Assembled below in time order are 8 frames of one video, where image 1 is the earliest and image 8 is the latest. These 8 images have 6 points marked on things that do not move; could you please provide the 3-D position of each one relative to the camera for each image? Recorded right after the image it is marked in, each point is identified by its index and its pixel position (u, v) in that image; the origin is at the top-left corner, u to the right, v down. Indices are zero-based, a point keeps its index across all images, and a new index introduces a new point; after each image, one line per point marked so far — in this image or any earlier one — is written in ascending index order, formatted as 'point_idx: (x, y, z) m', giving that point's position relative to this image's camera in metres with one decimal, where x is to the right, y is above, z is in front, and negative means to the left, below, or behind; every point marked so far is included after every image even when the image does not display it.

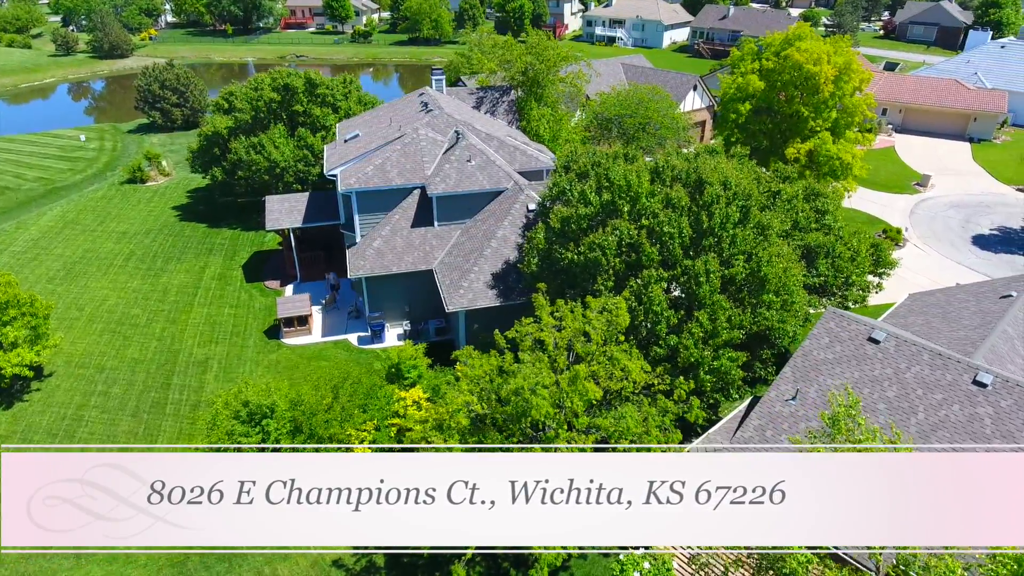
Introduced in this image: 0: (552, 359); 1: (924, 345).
0: (+1.5, -1.4, +14.6) m
1: (+10.5, -1.5, +15.7) m
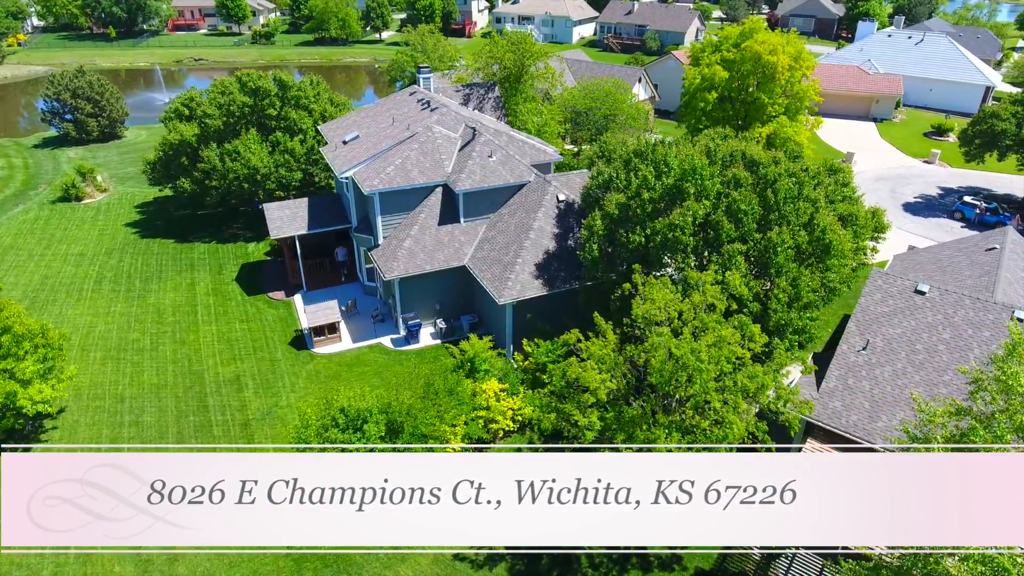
0: (+4.6, -0.9, +15.8) m
1: (+13.2, -0.2, +18.3) m
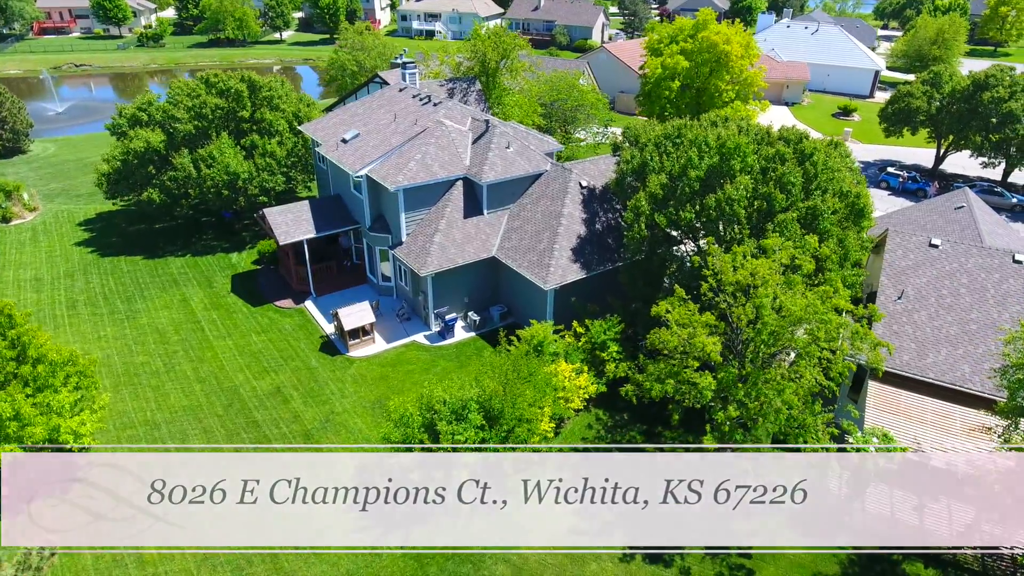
0: (+7.4, +0.1, +17.3) m
1: (+15.4, +1.4, +21.1) m
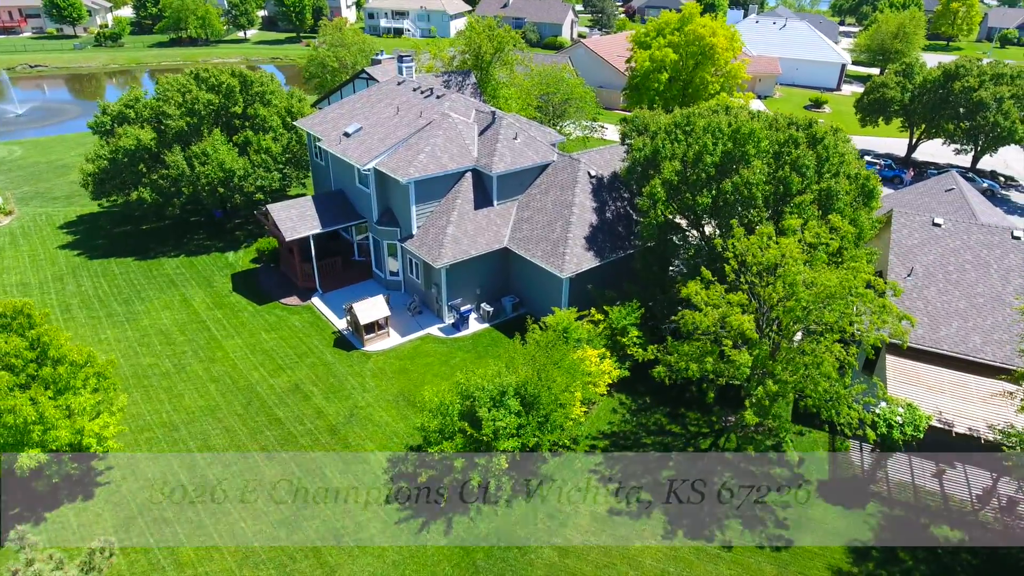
0: (+8.3, +0.7, +17.8) m
1: (+16.1, +2.2, +22.1) m
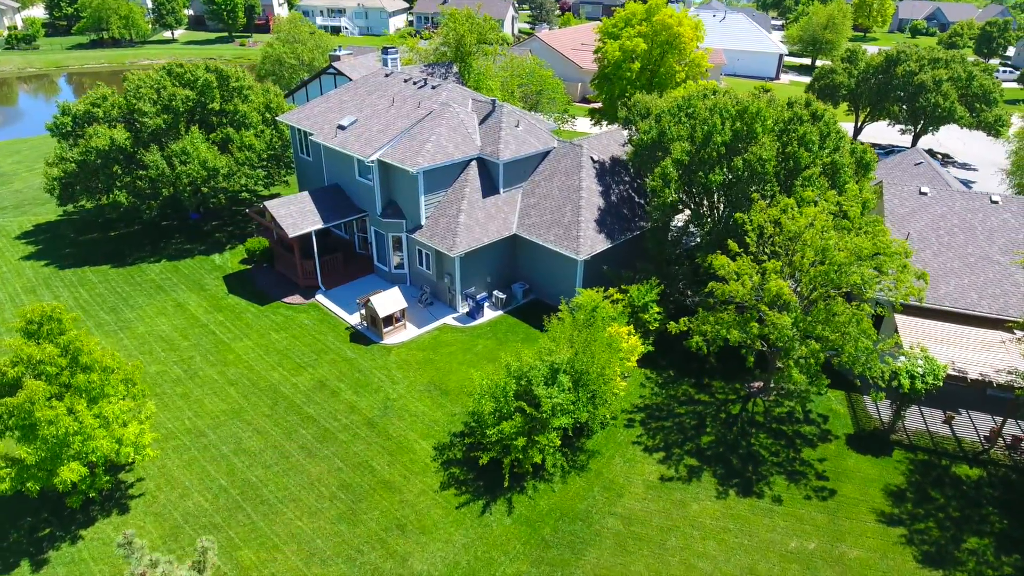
0: (+9.6, +1.8, +18.9) m
1: (+16.8, +3.7, +23.9) m
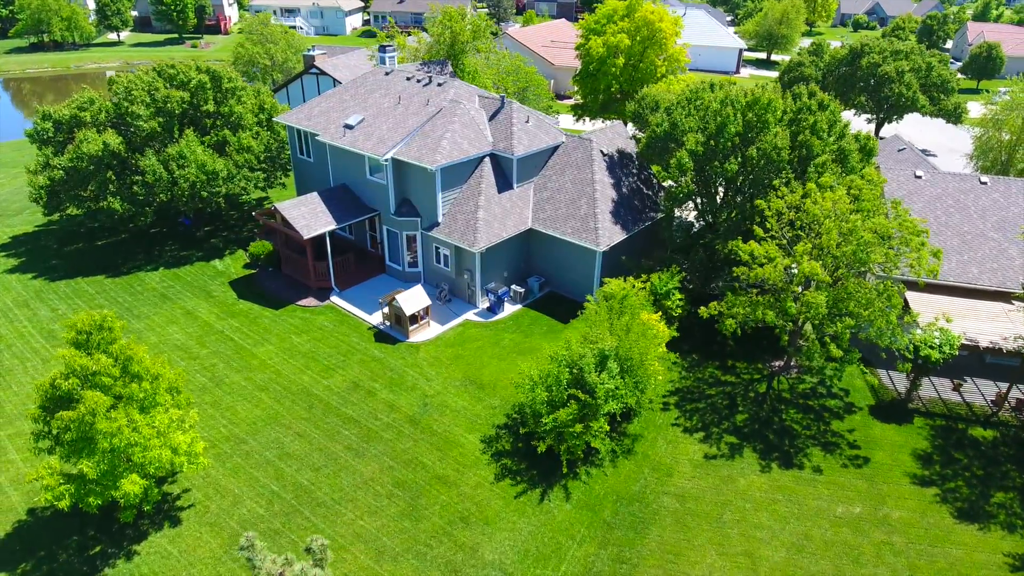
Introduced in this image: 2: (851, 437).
0: (+10.7, +2.4, +20.0) m
1: (+17.5, +4.6, +25.5) m
2: (+10.7, -4.7, +20.0) m
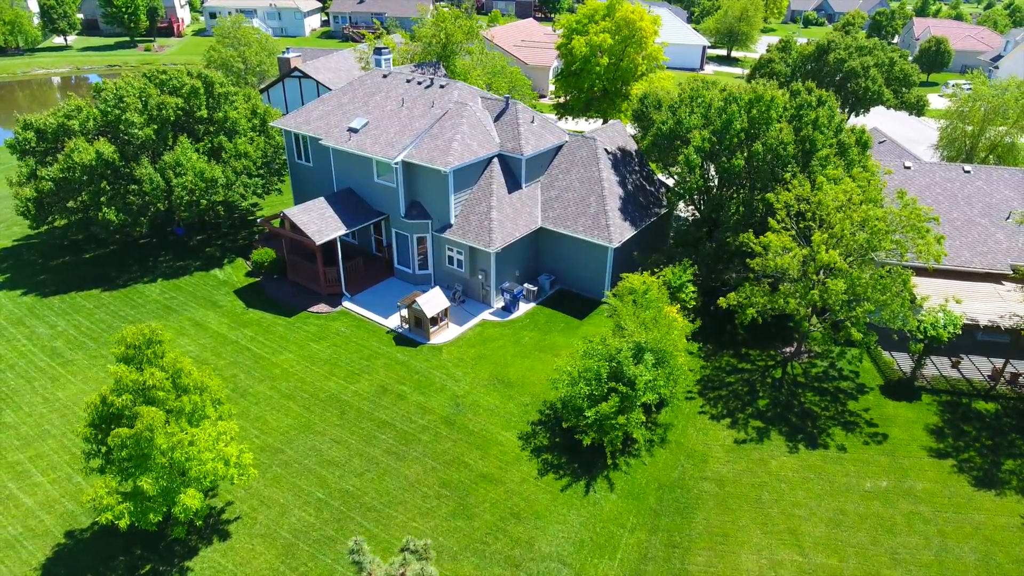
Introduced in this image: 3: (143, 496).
0: (+11.6, +2.9, +21.0) m
1: (+17.9, +5.3, +27.0) m
2: (+11.9, -4.3, +21.0) m
3: (-8.6, -4.9, +14.7) m
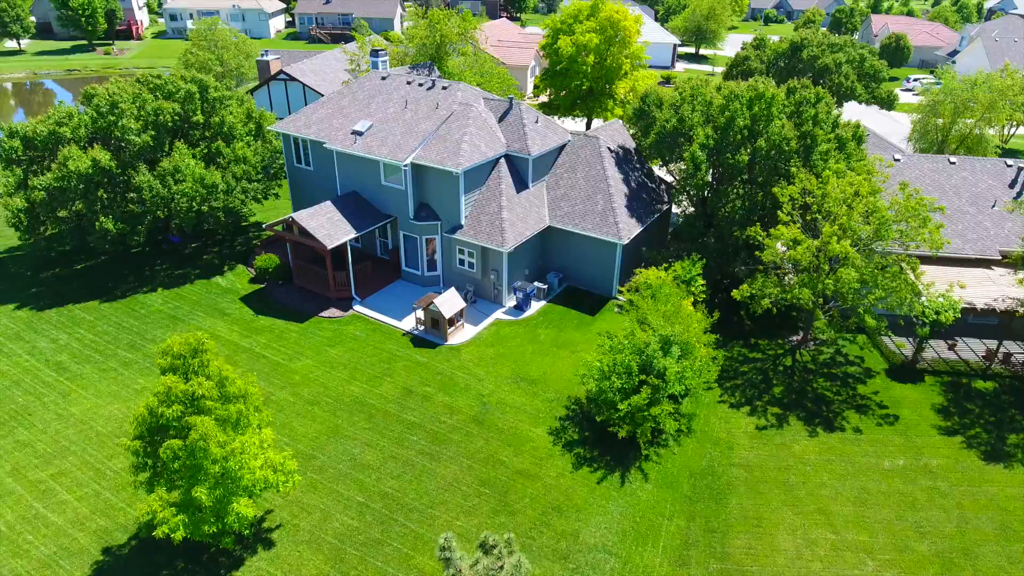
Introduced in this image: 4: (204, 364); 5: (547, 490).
0: (+12.3, +3.3, +21.9) m
1: (+18.1, +5.9, +28.2) m
2: (+12.8, -3.9, +22.0) m
3: (-7.3, -5.1, +14.5) m
4: (-7.4, -1.8, +14.9) m
5: (+1.0, -5.9, +18.3) m
